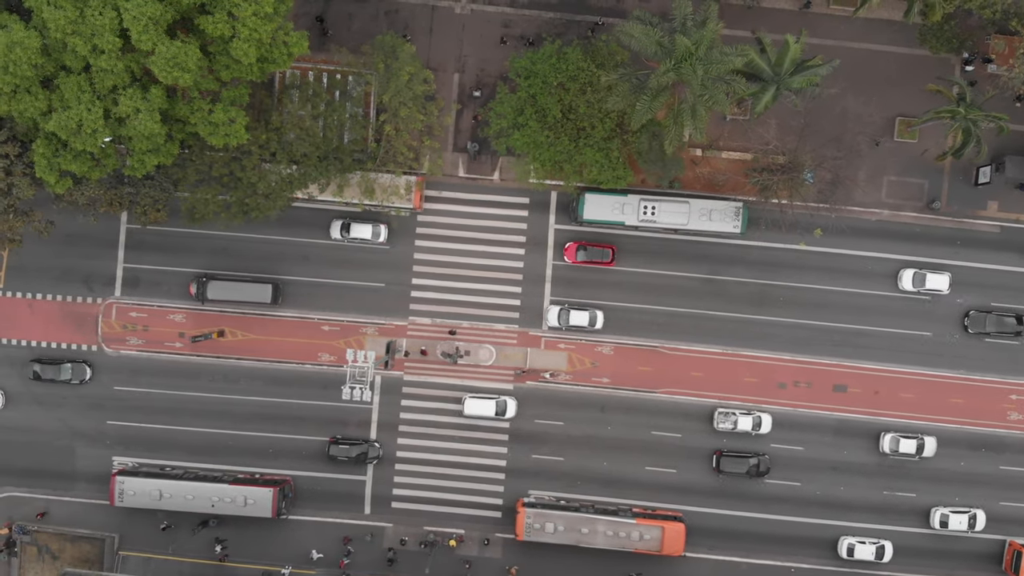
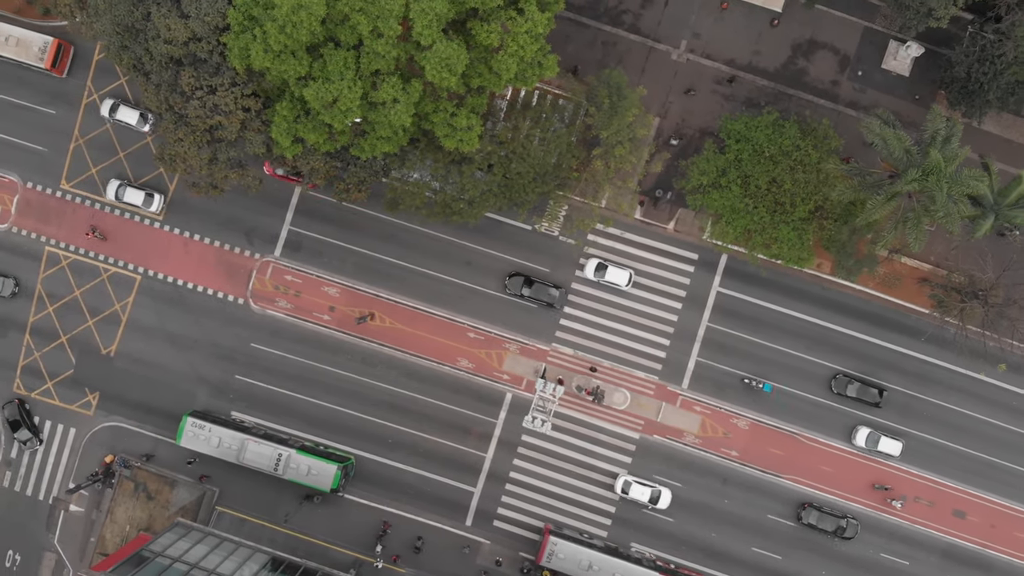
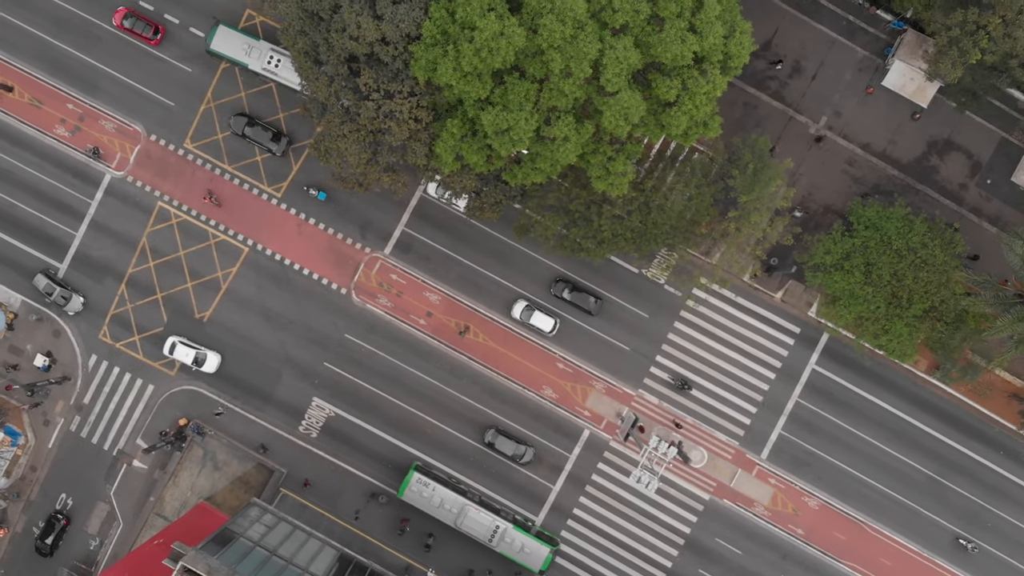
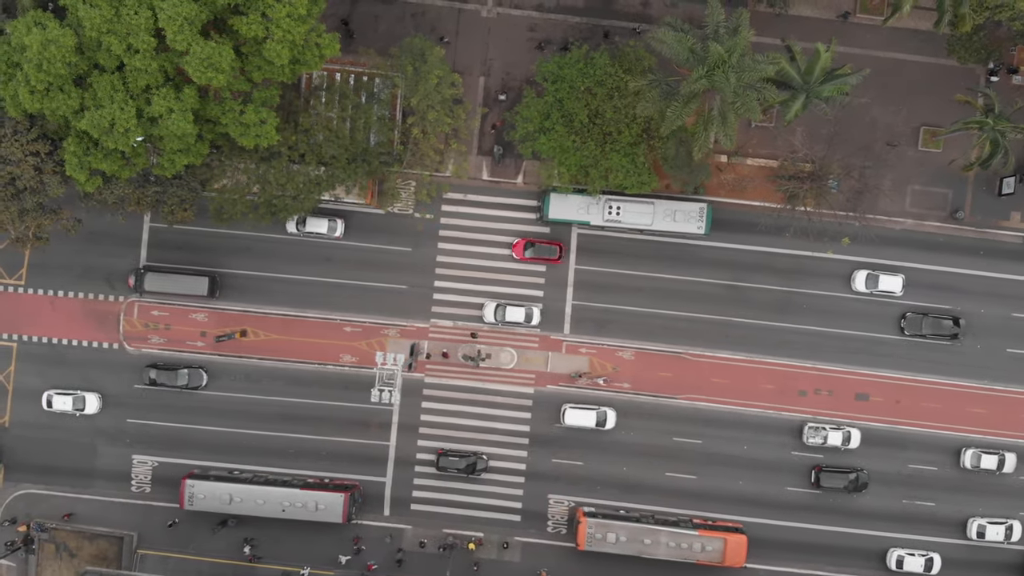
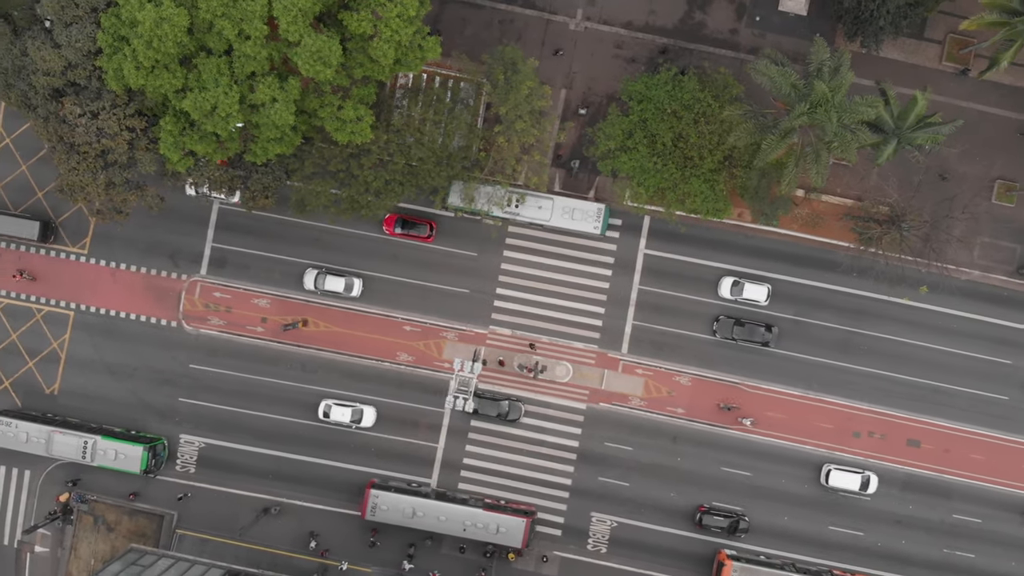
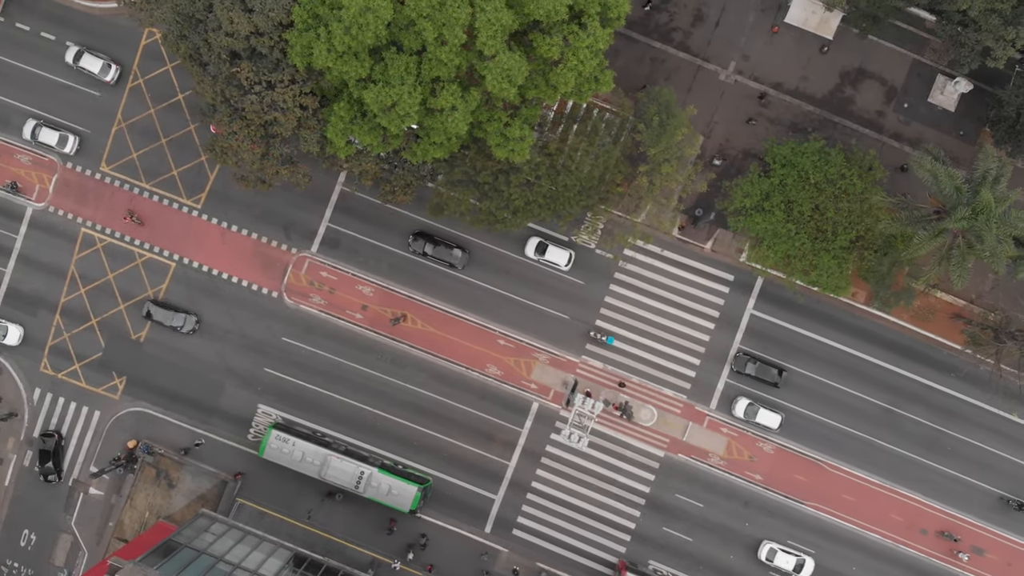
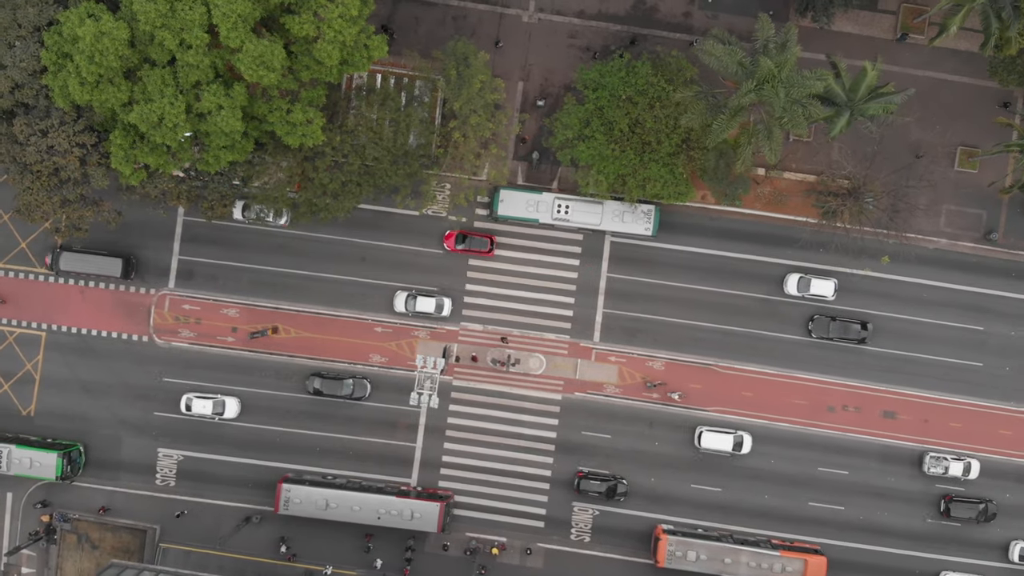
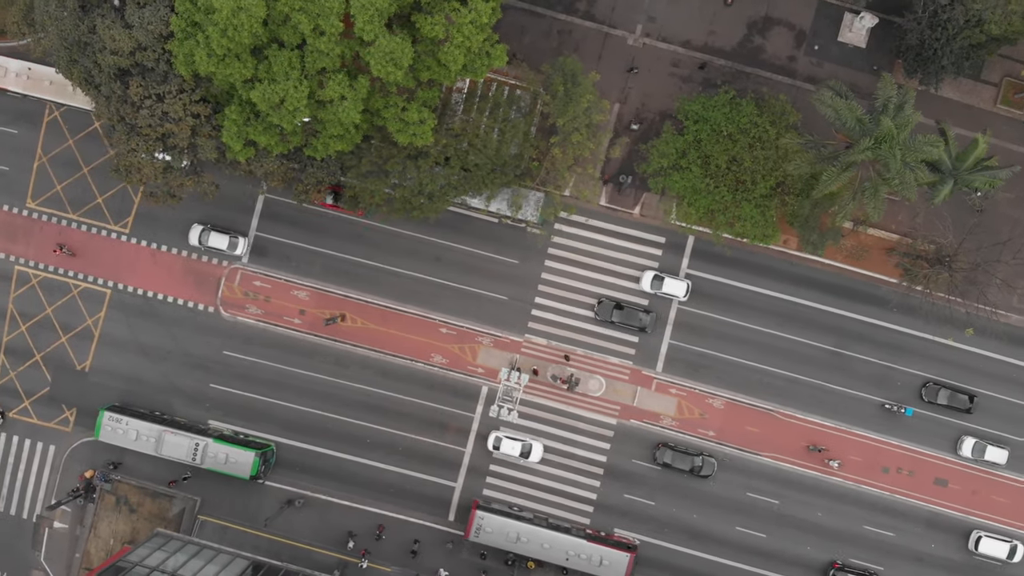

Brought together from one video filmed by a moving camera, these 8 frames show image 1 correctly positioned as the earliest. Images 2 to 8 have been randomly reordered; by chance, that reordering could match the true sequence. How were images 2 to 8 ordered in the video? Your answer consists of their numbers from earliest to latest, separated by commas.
4, 7, 5, 8, 2, 6, 3
